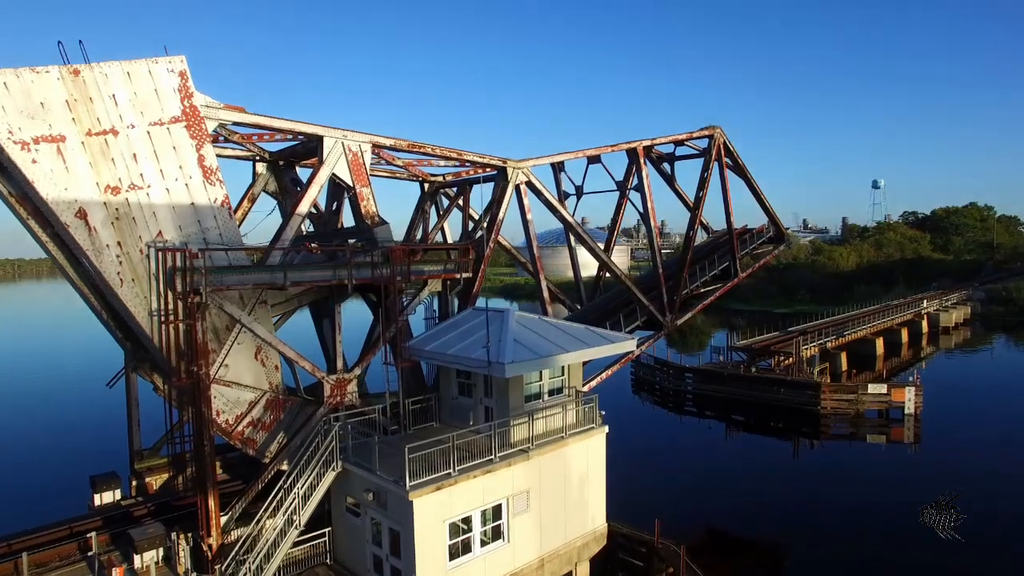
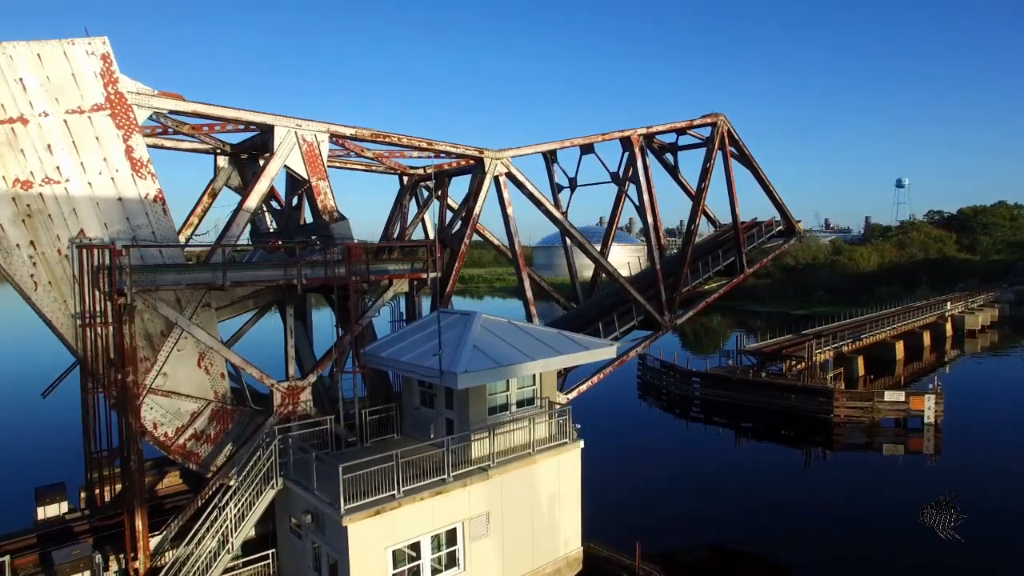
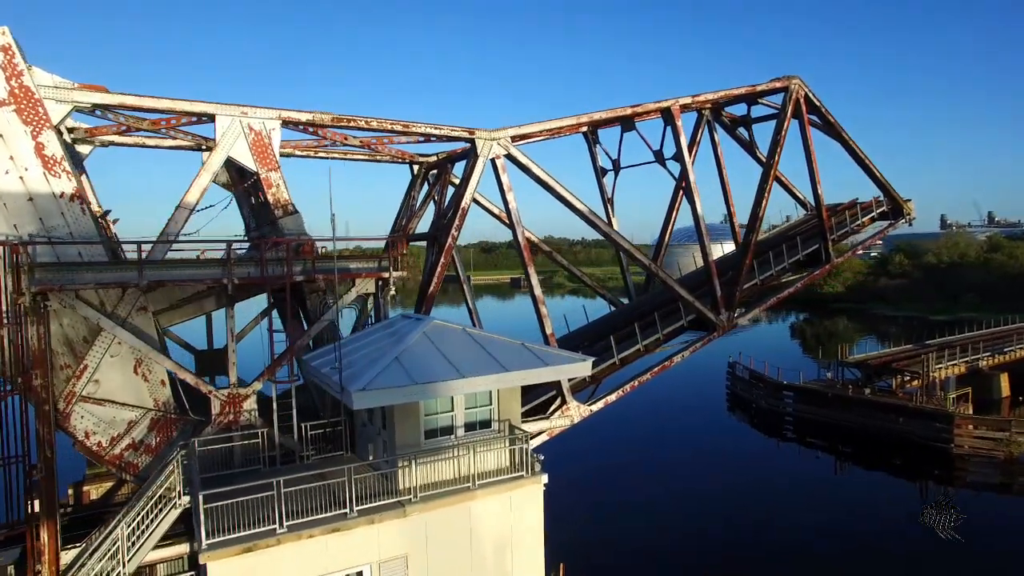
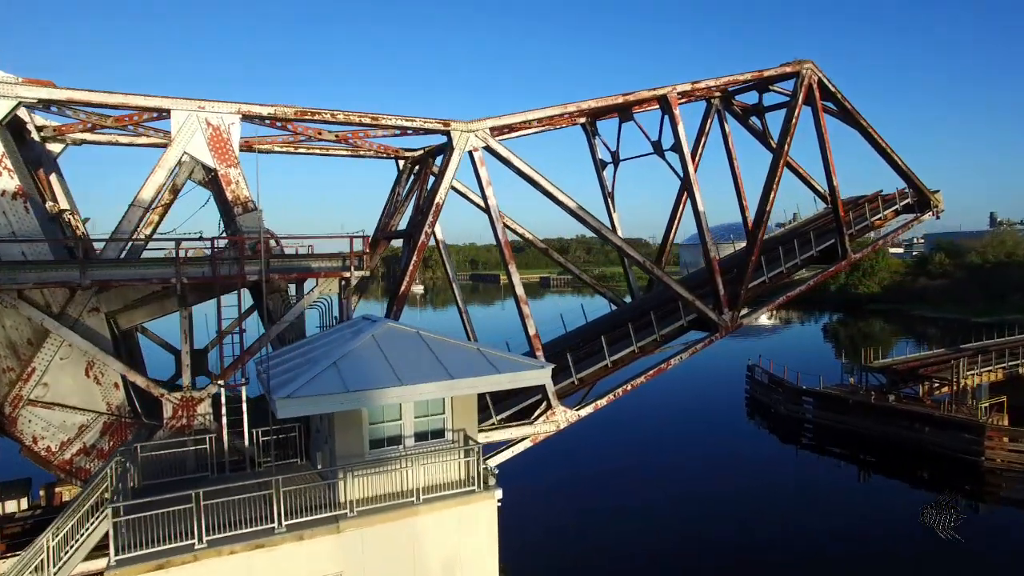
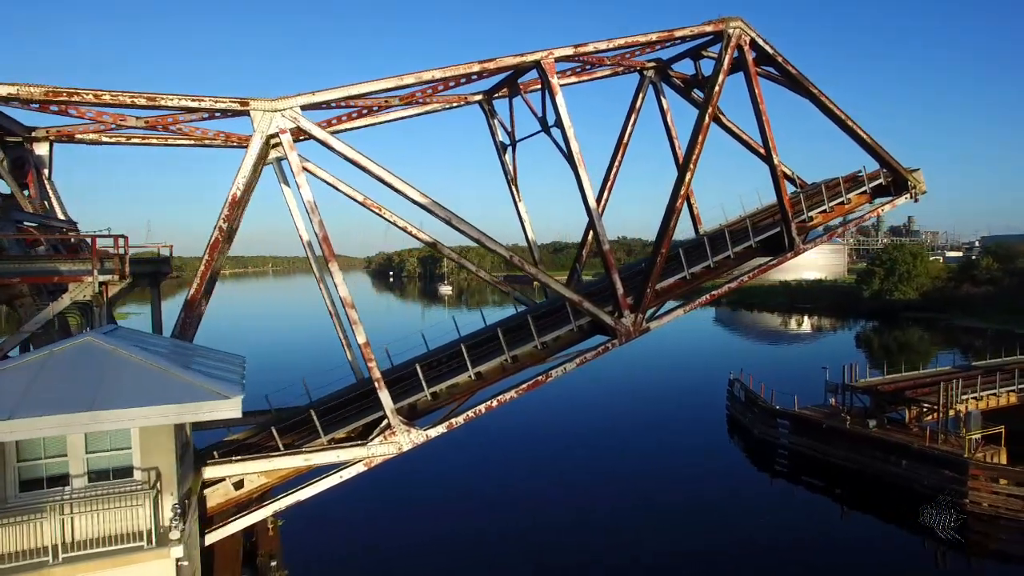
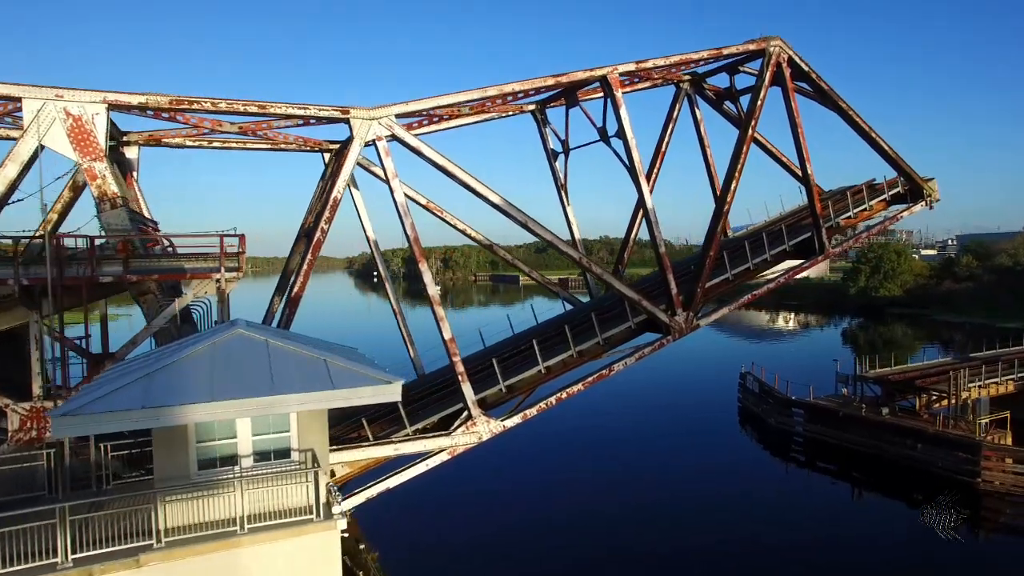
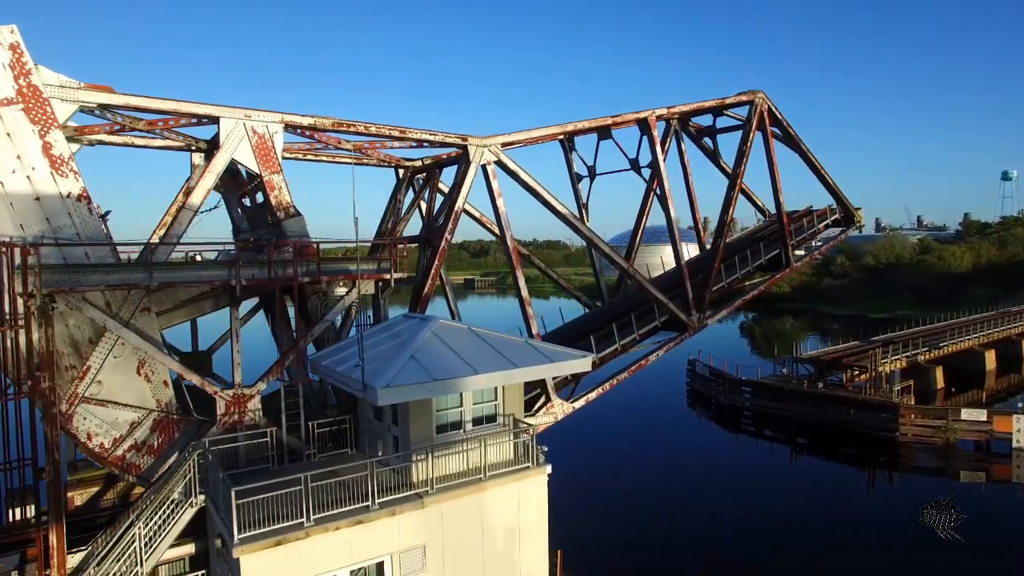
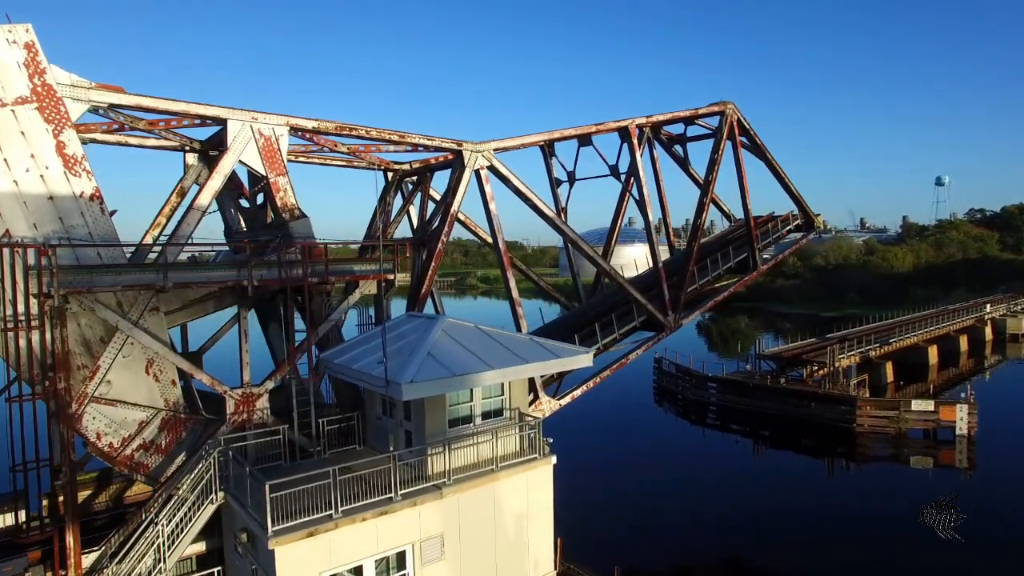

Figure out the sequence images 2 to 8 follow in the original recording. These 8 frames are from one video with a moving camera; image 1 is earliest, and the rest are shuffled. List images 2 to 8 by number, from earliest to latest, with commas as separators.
2, 8, 7, 3, 4, 6, 5
